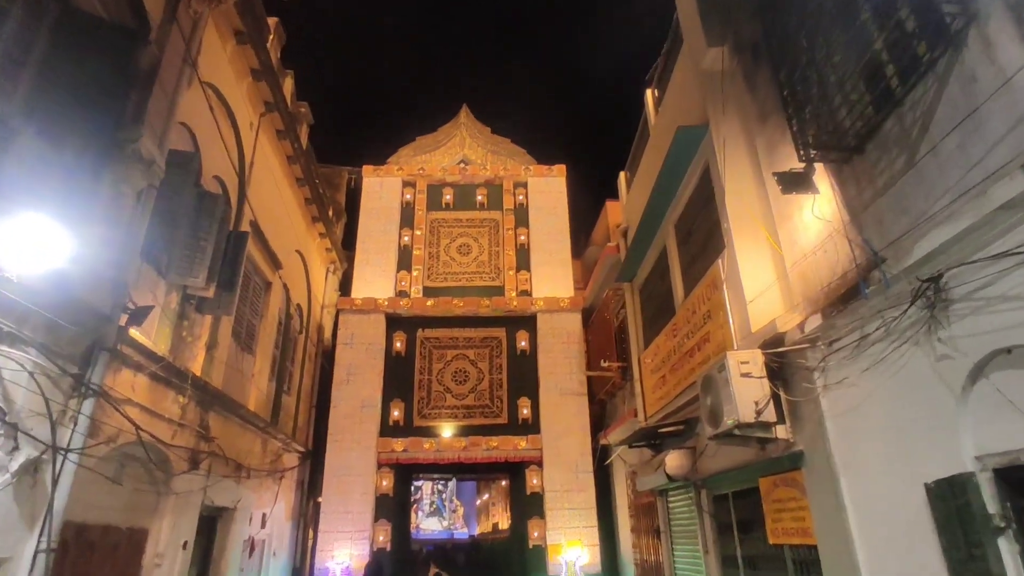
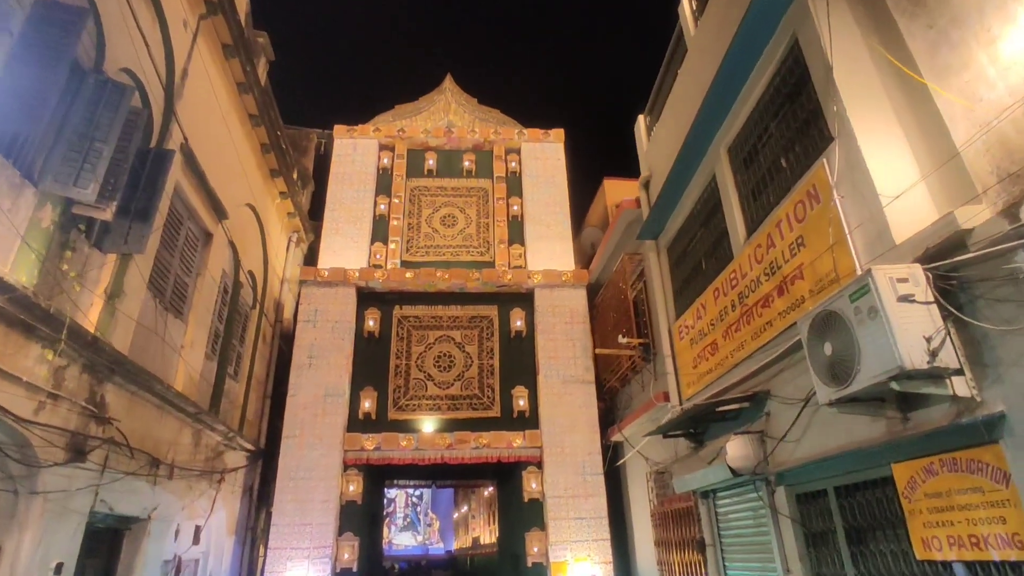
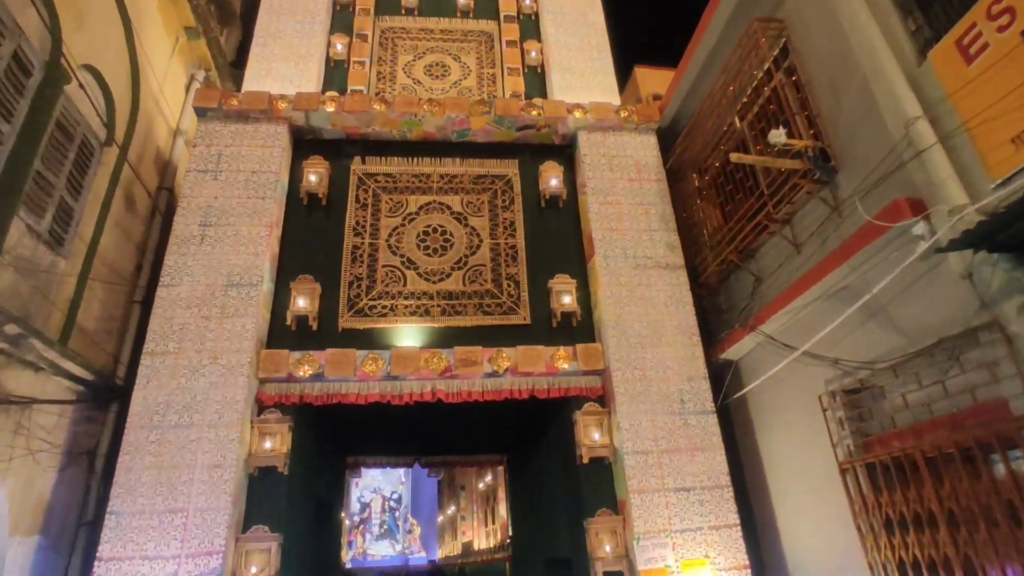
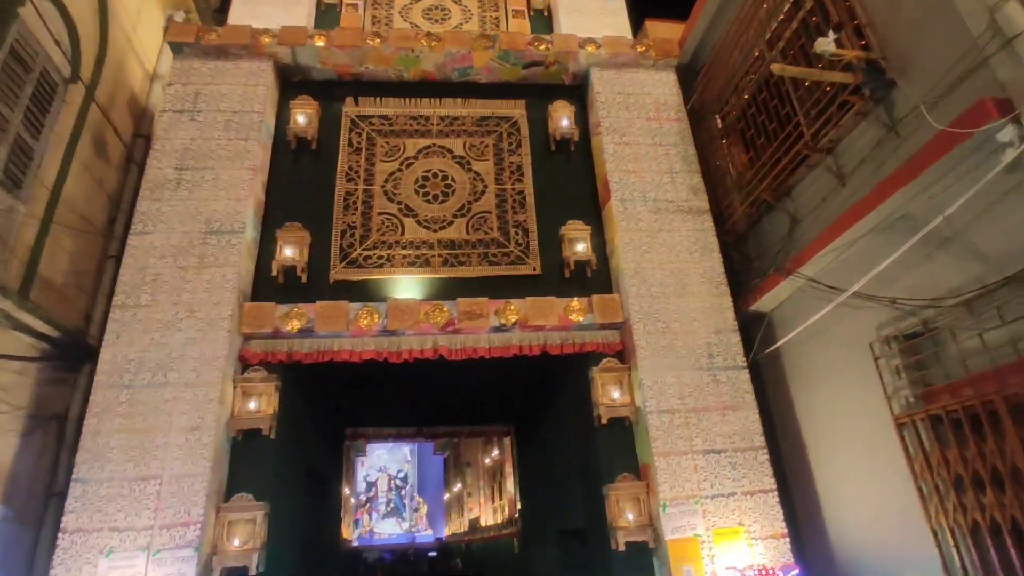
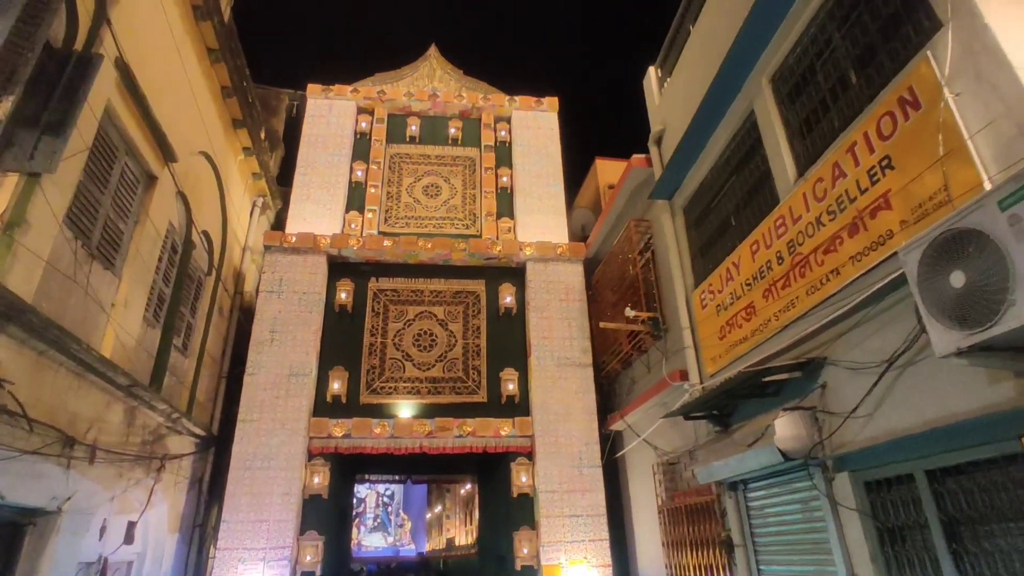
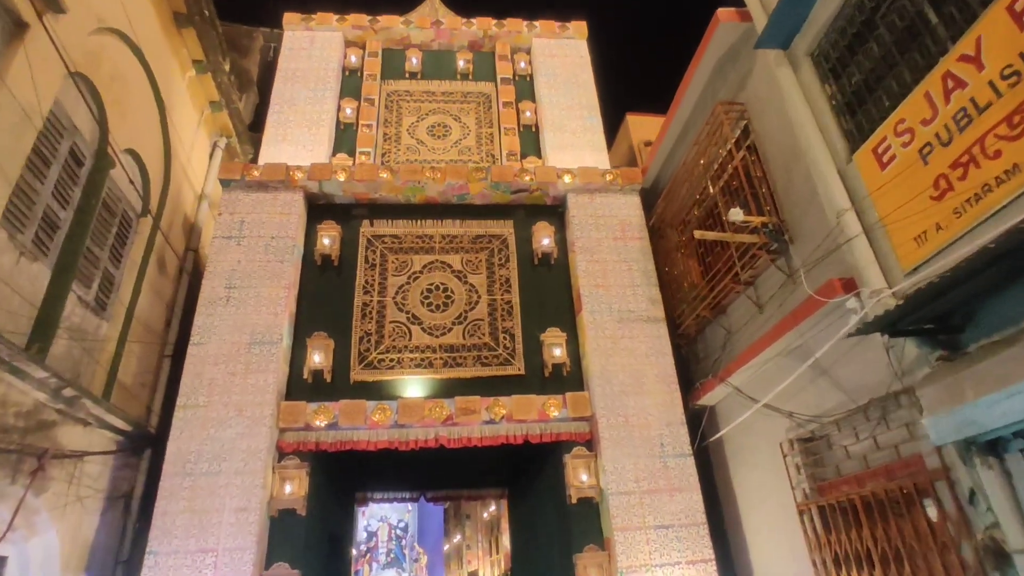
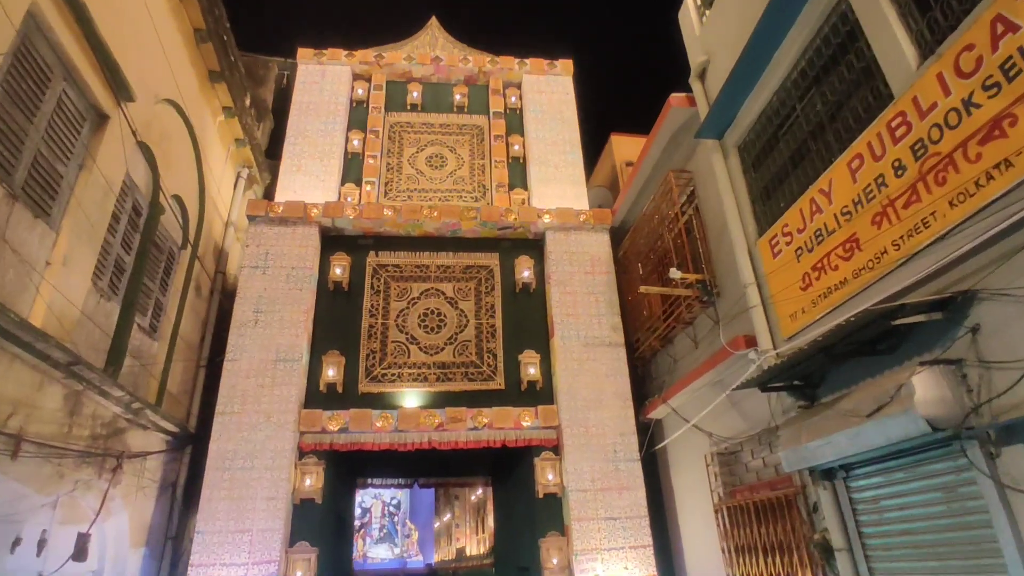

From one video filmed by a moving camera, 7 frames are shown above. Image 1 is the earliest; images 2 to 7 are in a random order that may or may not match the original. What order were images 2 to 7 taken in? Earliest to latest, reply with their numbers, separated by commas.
2, 5, 7, 6, 3, 4
